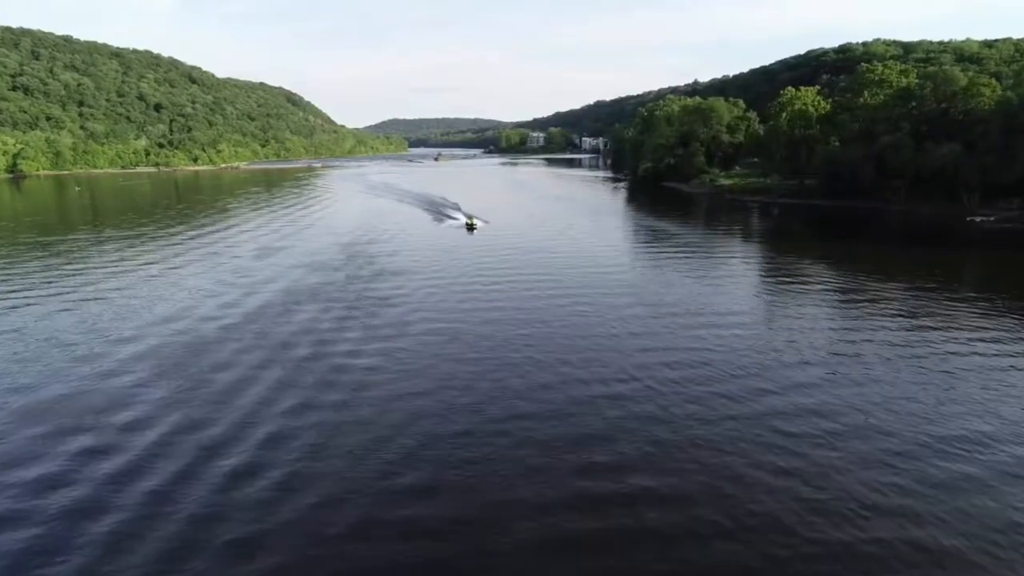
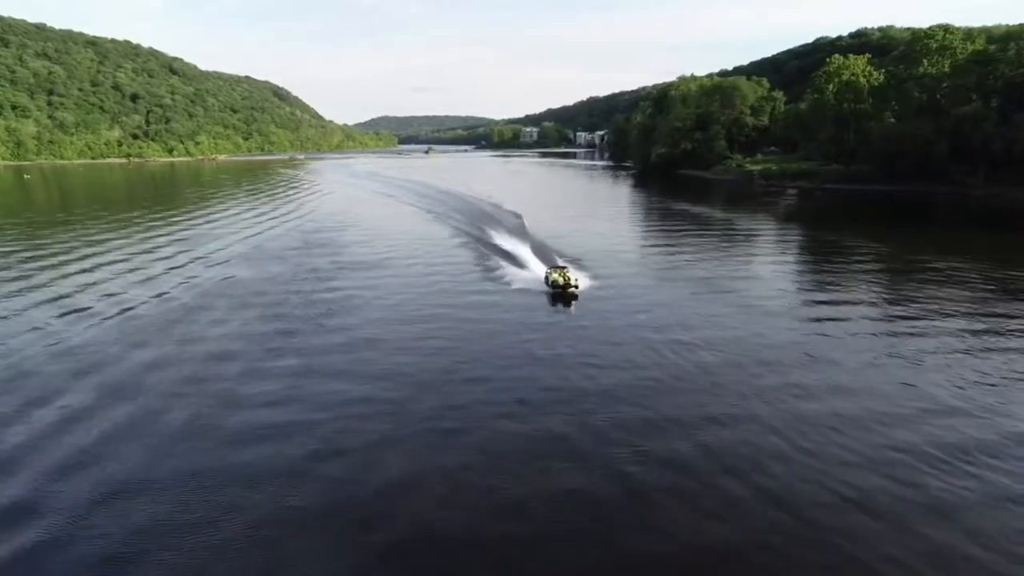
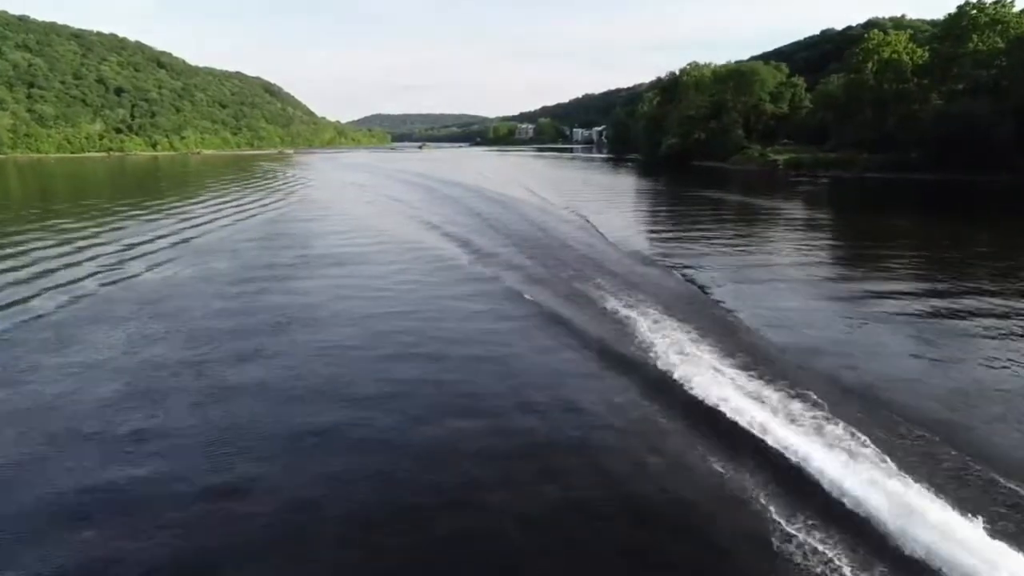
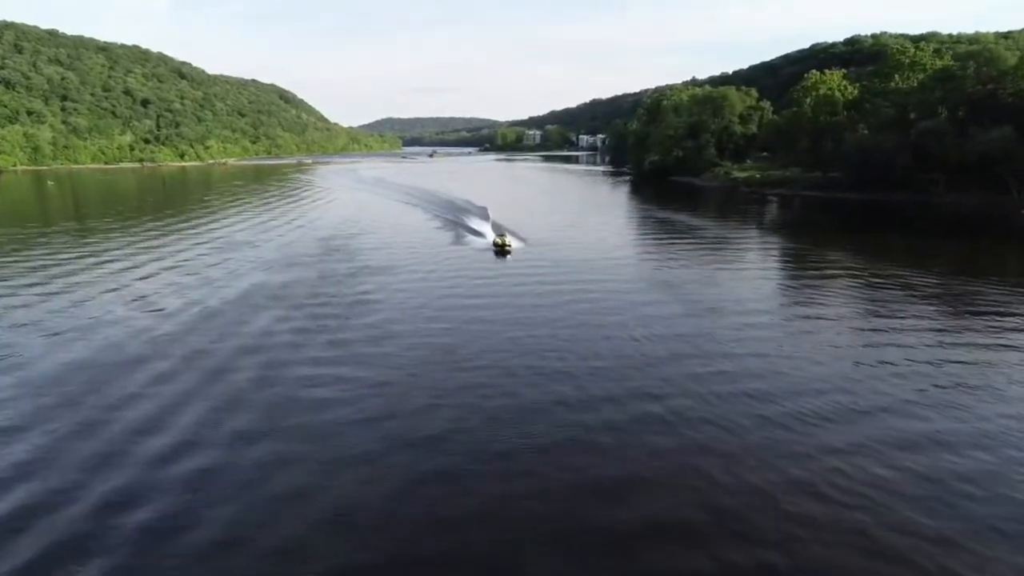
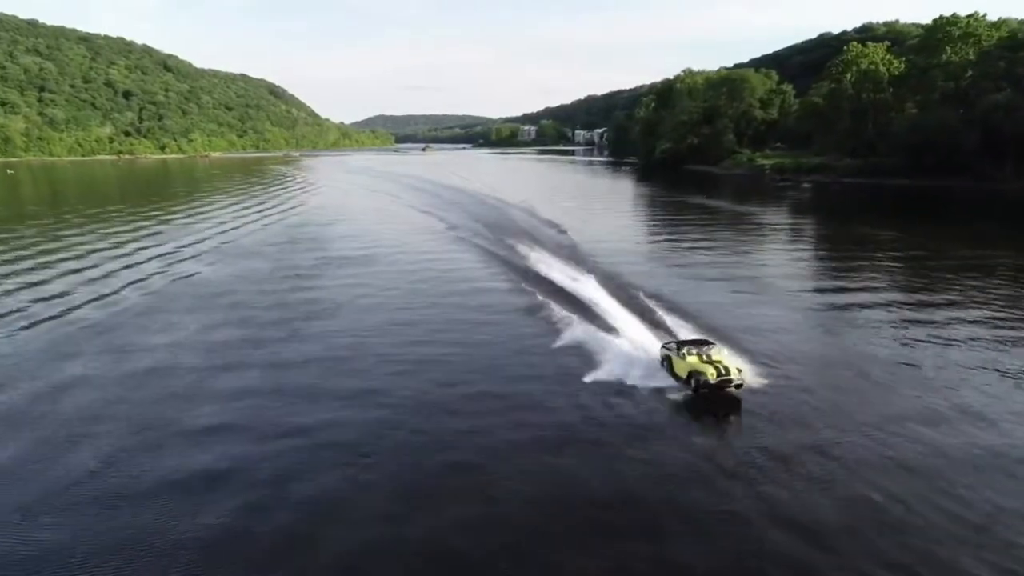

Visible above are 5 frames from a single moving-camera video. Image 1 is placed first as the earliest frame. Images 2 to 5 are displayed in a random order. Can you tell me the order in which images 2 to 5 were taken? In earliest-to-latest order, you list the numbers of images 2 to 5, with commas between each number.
4, 2, 5, 3
